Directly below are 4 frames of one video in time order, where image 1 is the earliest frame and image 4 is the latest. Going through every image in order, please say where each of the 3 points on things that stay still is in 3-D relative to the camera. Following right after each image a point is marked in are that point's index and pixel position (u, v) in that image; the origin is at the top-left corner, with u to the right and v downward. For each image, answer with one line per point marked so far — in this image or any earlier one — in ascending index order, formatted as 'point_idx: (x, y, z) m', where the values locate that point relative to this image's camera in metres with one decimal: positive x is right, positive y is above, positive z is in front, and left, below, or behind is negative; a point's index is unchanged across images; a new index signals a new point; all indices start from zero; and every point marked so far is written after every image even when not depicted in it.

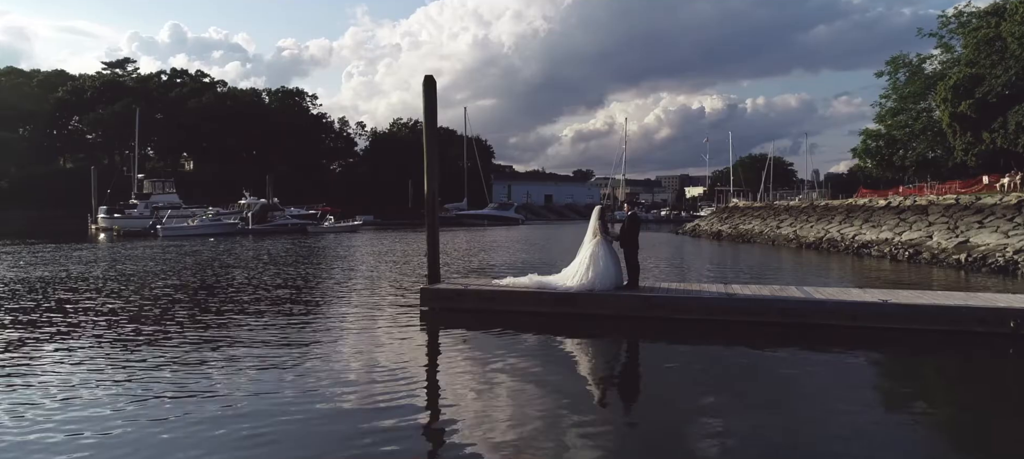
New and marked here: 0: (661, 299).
0: (+2.7, -1.2, +12.3) m
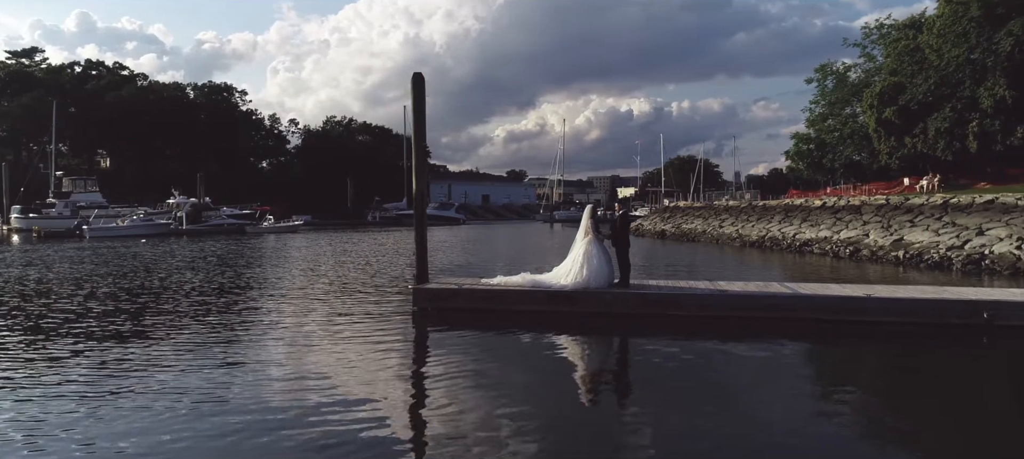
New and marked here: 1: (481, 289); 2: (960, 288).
0: (+2.6, -1.2, +12.7) m
1: (-0.4, -1.1, +13.8) m
2: (+8.0, -1.0, +12.6) m
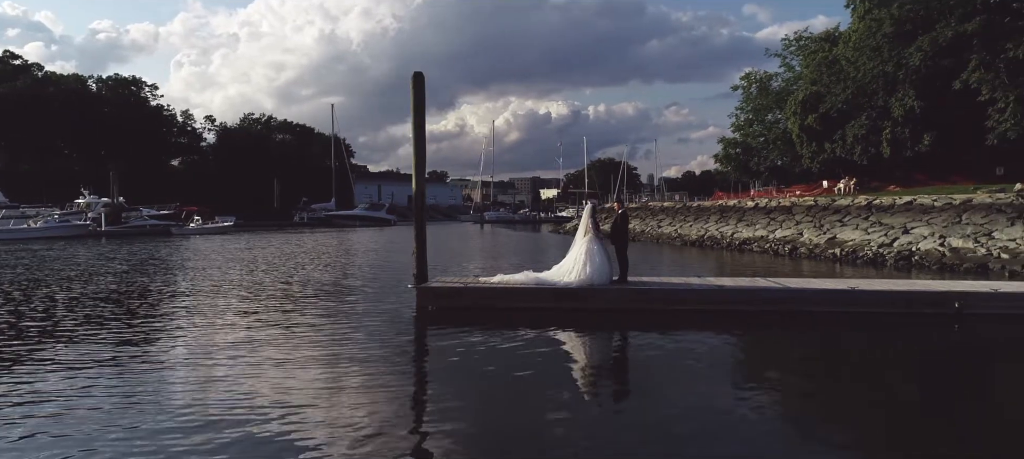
0: (+2.6, -1.2, +13.2) m
1: (-0.5, -1.1, +13.9) m
2: (+8.0, -1.0, +13.8) m
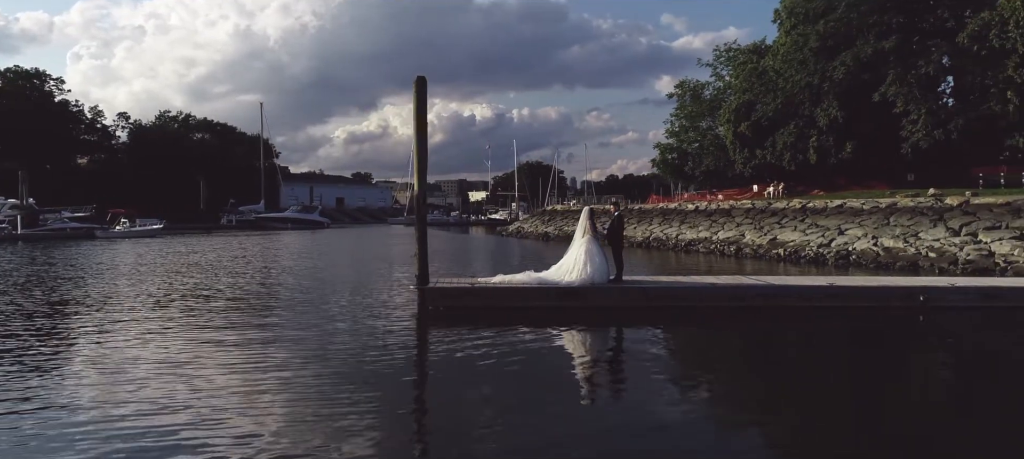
0: (+2.6, -1.2, +13.7) m
1: (-0.6, -1.2, +14.1) m
2: (+7.9, -1.0, +15.0) m
